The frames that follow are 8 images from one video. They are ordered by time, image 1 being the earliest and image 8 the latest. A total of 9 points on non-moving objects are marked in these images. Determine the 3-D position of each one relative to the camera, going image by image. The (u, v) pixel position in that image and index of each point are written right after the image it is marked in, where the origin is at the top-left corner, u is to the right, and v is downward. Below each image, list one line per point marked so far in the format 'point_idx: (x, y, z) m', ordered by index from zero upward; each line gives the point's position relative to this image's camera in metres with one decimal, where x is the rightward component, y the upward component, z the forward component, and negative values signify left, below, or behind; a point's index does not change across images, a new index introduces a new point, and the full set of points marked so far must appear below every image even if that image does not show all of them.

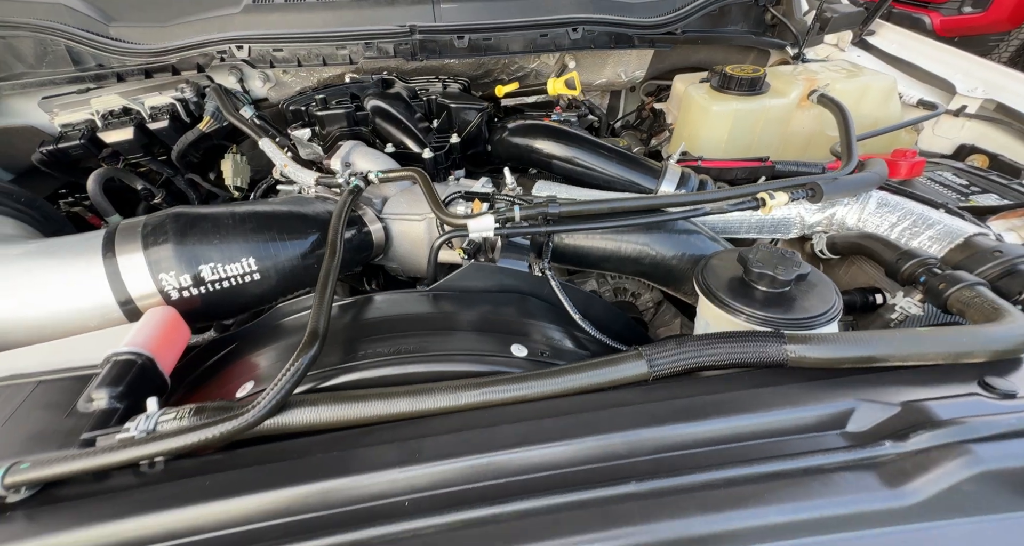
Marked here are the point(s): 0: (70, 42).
0: (-0.8, +0.4, +0.7) m
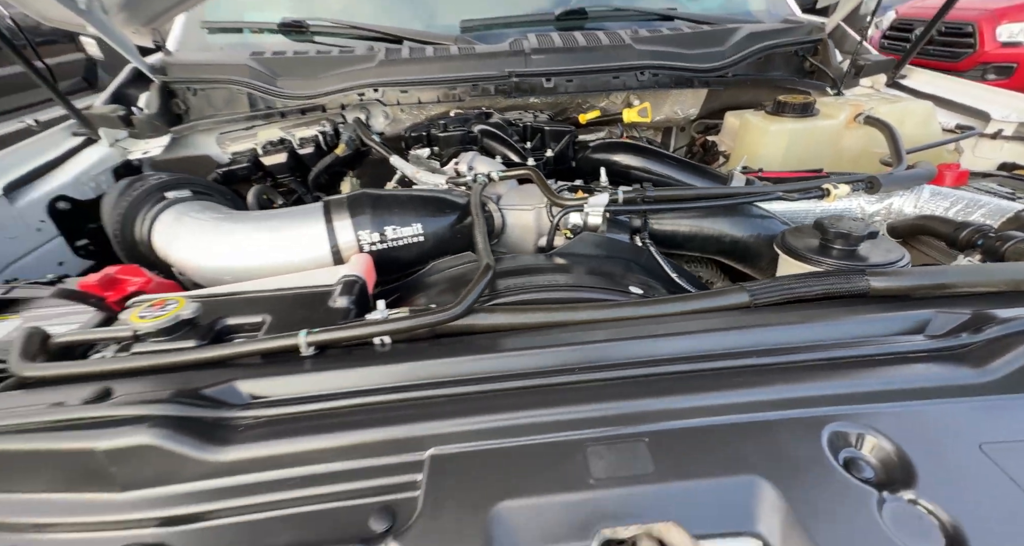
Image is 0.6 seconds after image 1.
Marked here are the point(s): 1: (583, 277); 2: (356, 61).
0: (-0.6, +0.4, +0.9) m
1: (+0.1, 0.0, +0.5) m
2: (-0.4, +0.5, +0.9) m
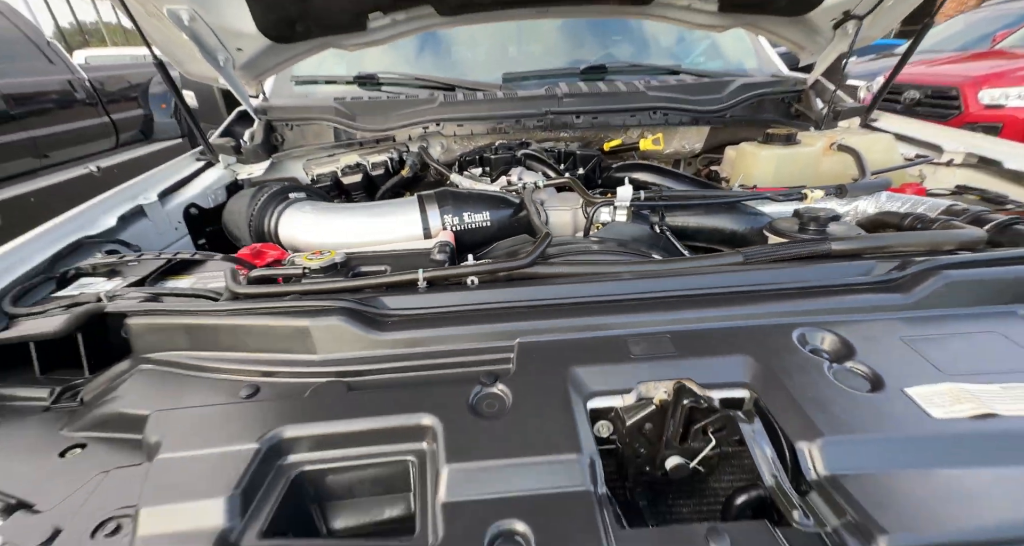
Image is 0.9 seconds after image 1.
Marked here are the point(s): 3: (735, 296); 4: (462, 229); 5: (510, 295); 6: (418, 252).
0: (-0.5, +0.4, +1.1) m
1: (+0.2, +0.1, +0.7) m
2: (-0.3, +0.5, +1.1) m
3: (+0.3, 0.0, +0.5) m
4: (-0.1, +0.1, +0.7) m
5: (0.0, 0.0, +0.5) m
6: (-0.2, +0.1, +0.7) m
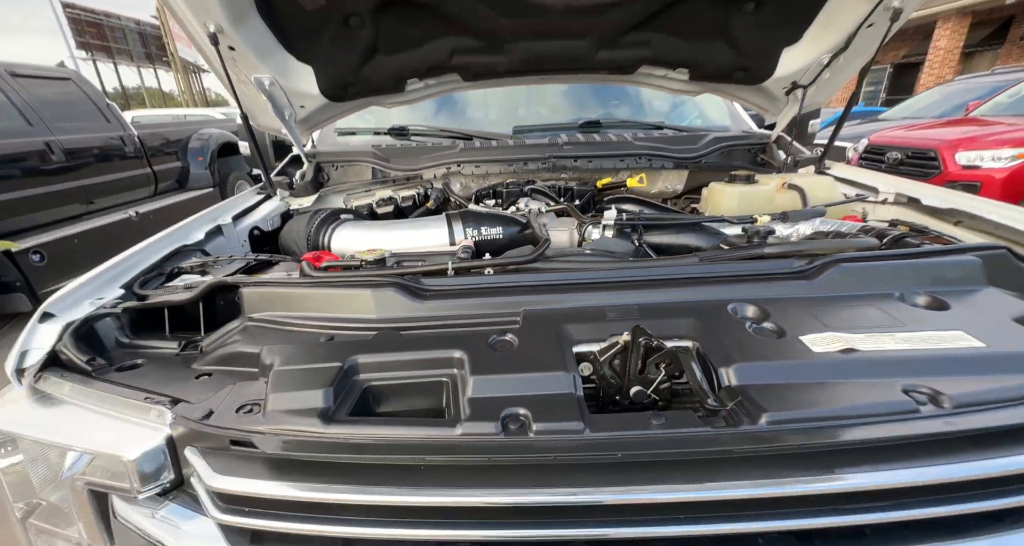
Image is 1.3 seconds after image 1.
0: (-0.5, +0.4, +1.4) m
1: (+0.2, +0.1, +0.9) m
2: (-0.2, +0.4, +1.4) m
3: (+0.3, 0.0, +0.7) m
4: (-0.1, +0.1, +0.9) m
5: (0.0, 0.0, +0.7) m
6: (-0.1, +0.1, +0.8) m
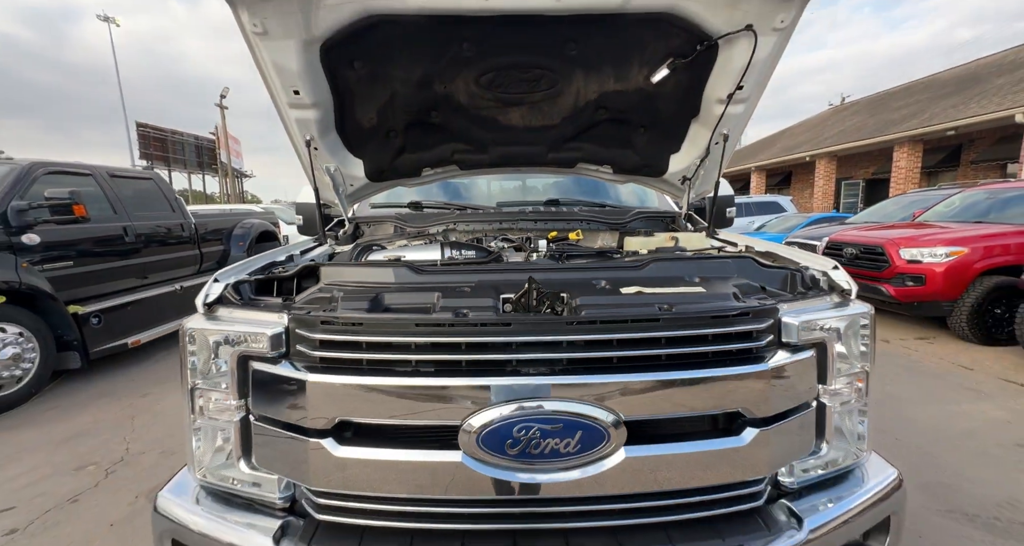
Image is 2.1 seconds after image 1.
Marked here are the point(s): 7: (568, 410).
0: (-0.6, +0.2, +2.0) m
1: (+0.1, 0.0, +1.4) m
2: (-0.3, +0.3, +2.0) m
3: (+0.2, 0.0, +1.2) m
4: (-0.2, +0.1, +1.4) m
5: (-0.1, 0.0, +1.2) m
6: (-0.3, 0.0, +1.4) m
7: (+0.1, -0.3, +0.9) m
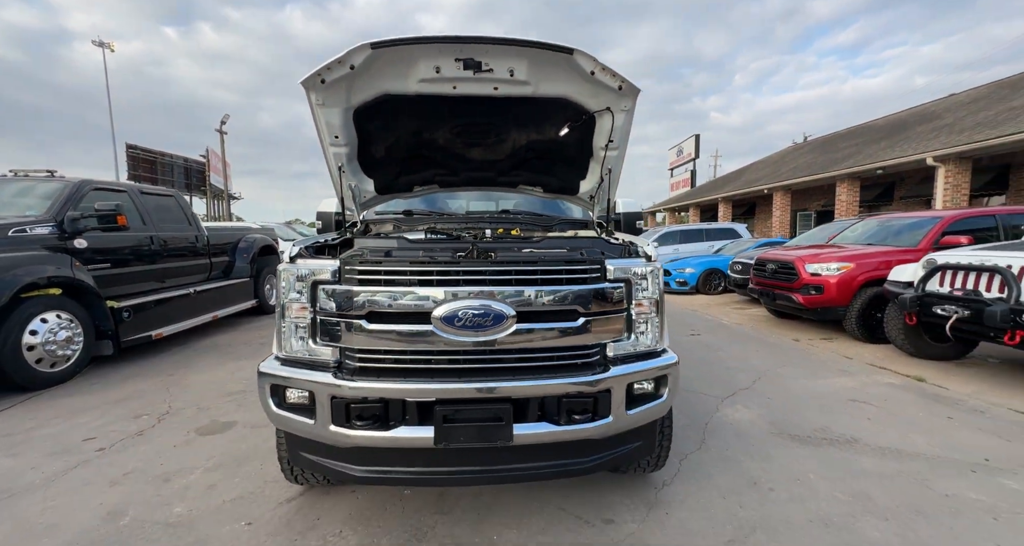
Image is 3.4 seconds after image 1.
0: (-0.8, +0.3, +2.8) m
1: (-0.2, +0.2, +2.2) m
2: (-0.6, +0.4, +2.8) m
3: (0.0, +0.1, +2.0) m
4: (-0.4, +0.2, +2.3) m
5: (-0.3, +0.2, +2.1) m
6: (-0.5, +0.2, +2.2) m
7: (-0.1, -0.1, +1.7) m
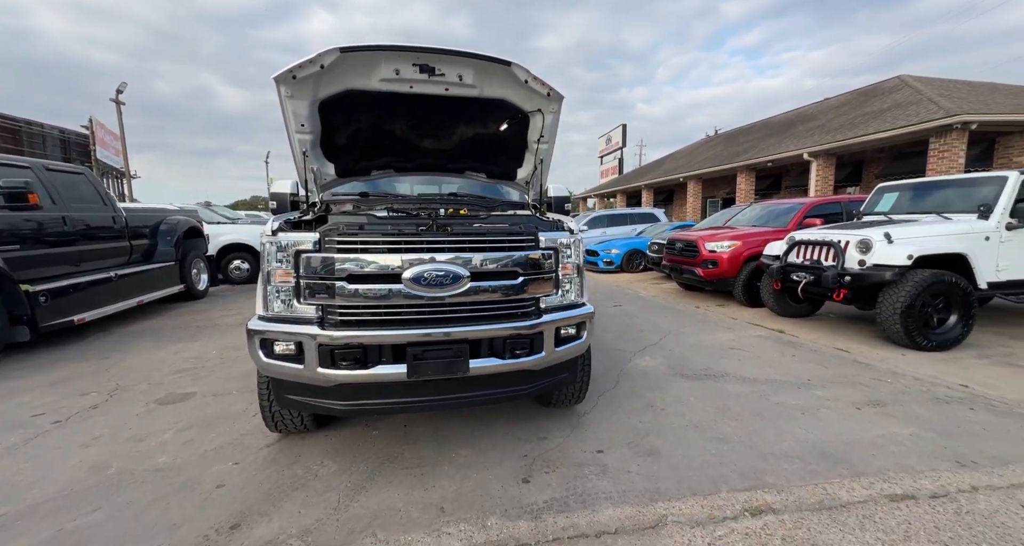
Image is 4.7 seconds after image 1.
0: (-1.2, +0.5, +3.1) m
1: (-0.5, +0.3, +2.7) m
2: (-1.0, +0.6, +3.1) m
3: (-0.3, +0.3, +2.5) m
4: (-0.8, +0.4, +2.7) m
5: (-0.6, +0.3, +2.5) m
6: (-0.8, +0.3, +2.6) m
7: (-0.3, 0.0, +2.2) m
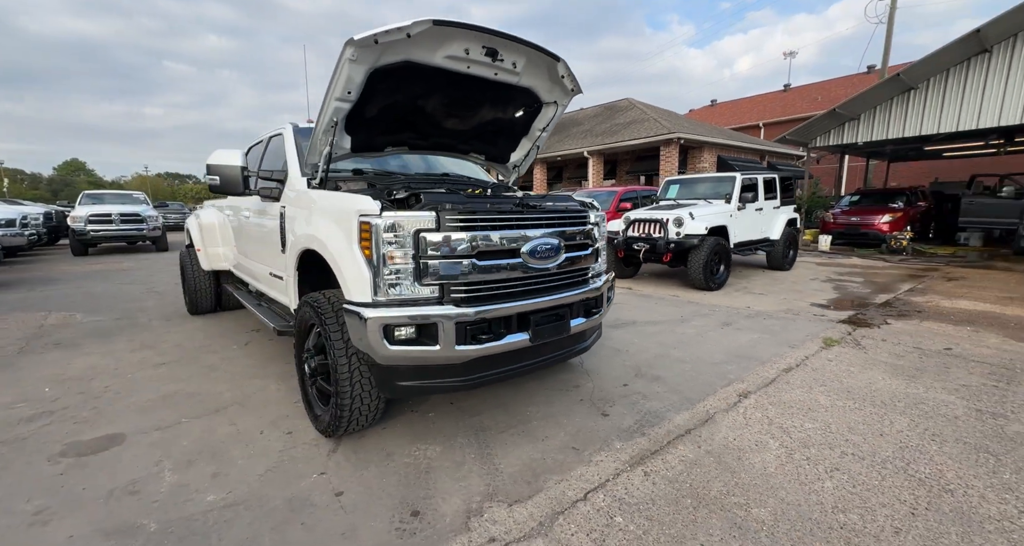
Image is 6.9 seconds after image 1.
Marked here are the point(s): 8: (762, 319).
0: (-1.1, +0.6, +2.7) m
1: (-0.2, +0.5, +2.7) m
2: (-0.9, +0.7, +2.9) m
3: (0.0, +0.5, +2.6) m
4: (-0.4, +0.5, +2.6) m
5: (-0.2, +0.5, +2.5) m
6: (-0.4, +0.5, +2.5) m
7: (+0.2, +0.2, +2.4) m
8: (+3.2, -0.6, +5.1) m
